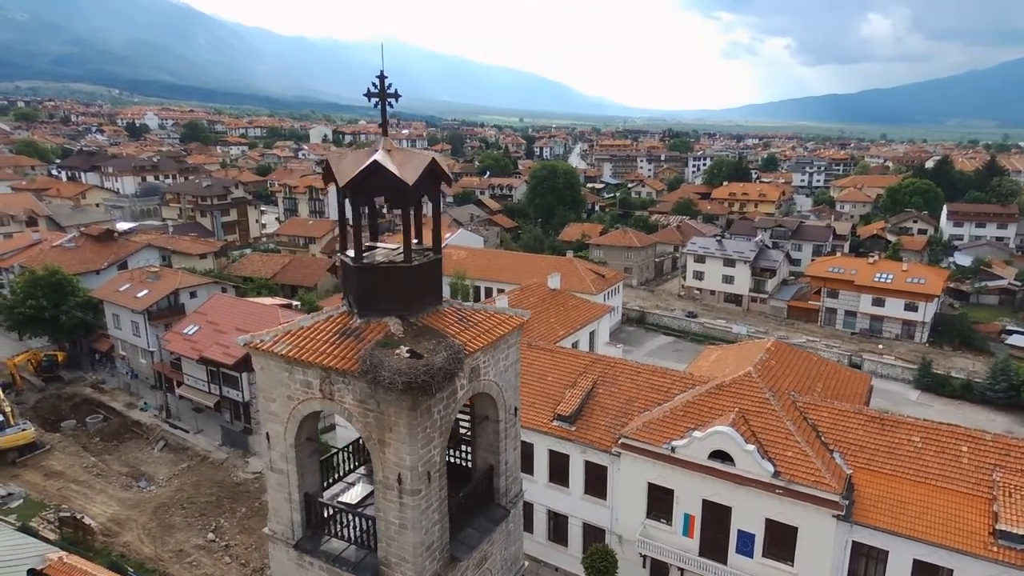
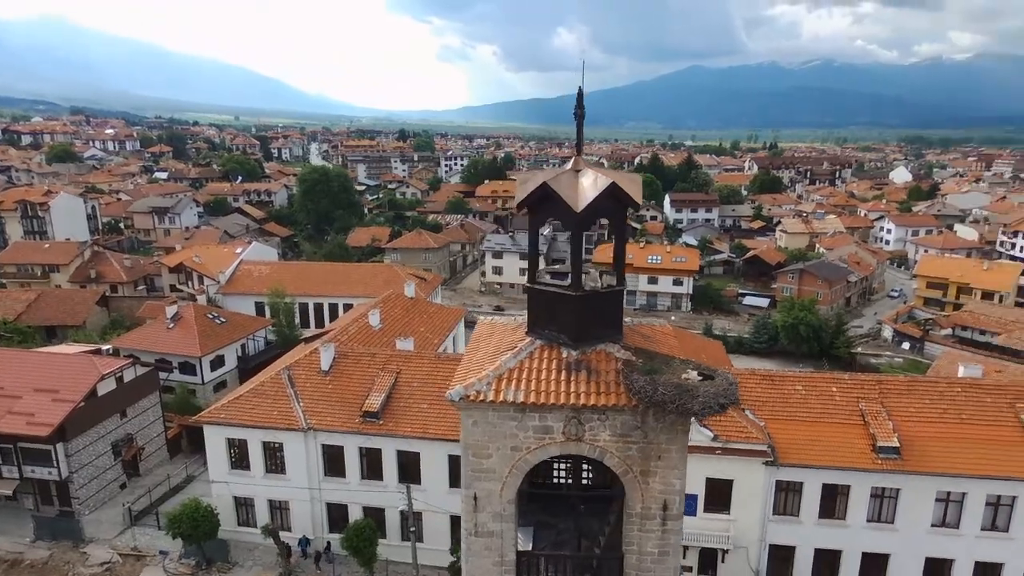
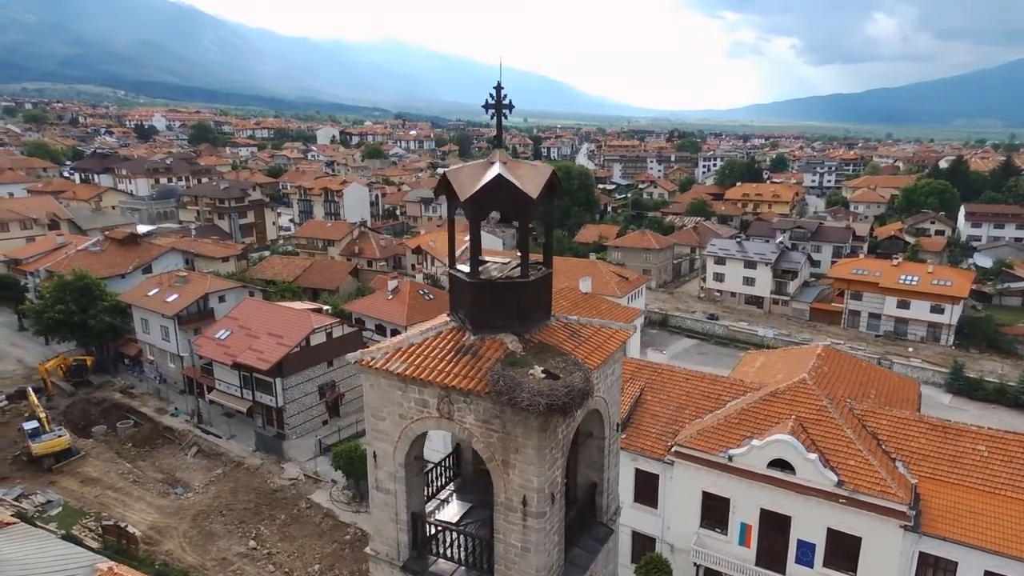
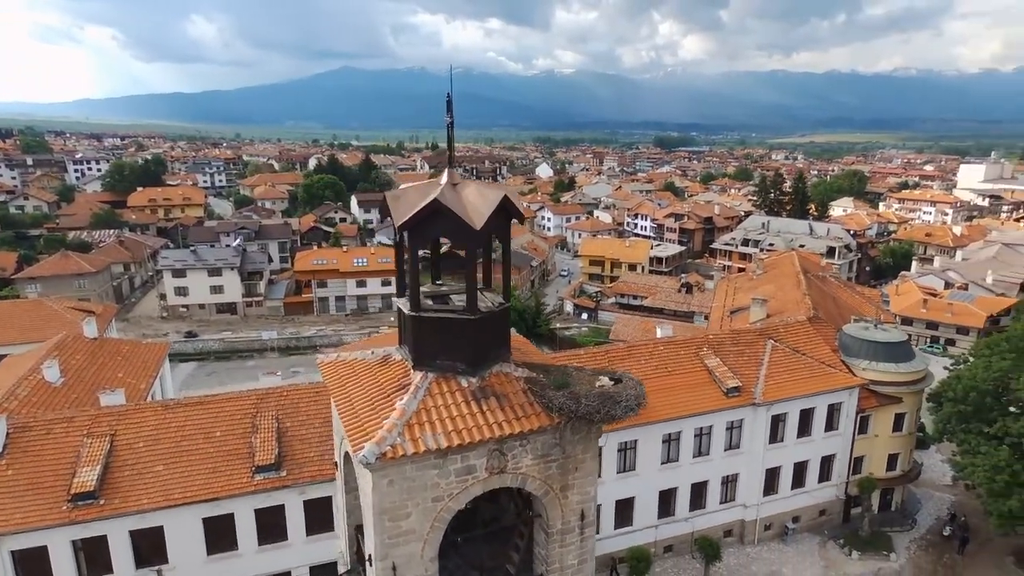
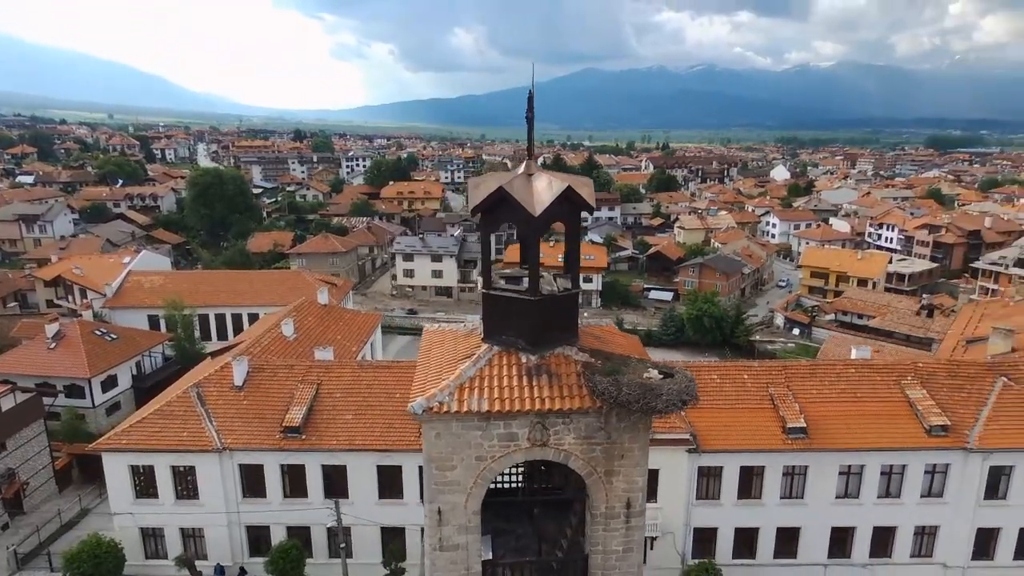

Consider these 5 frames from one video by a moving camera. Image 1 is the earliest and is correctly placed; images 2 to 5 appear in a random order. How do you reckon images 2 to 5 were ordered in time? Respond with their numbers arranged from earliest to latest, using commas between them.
3, 2, 5, 4
